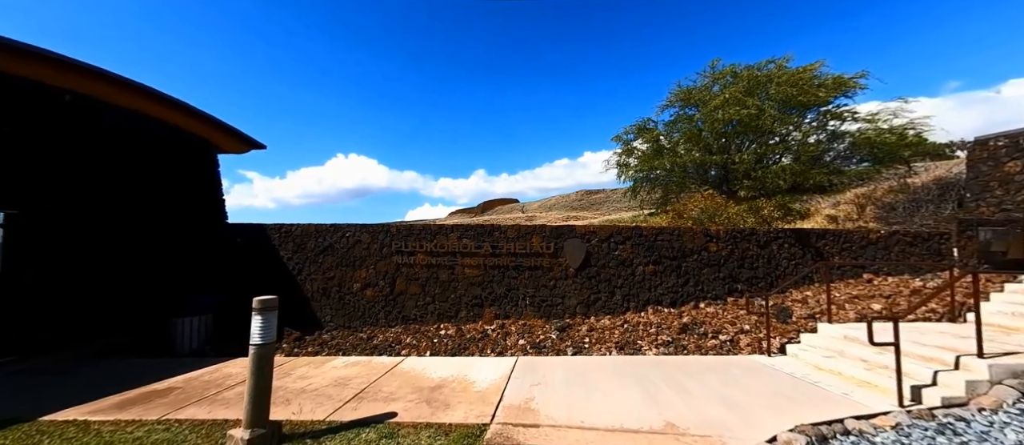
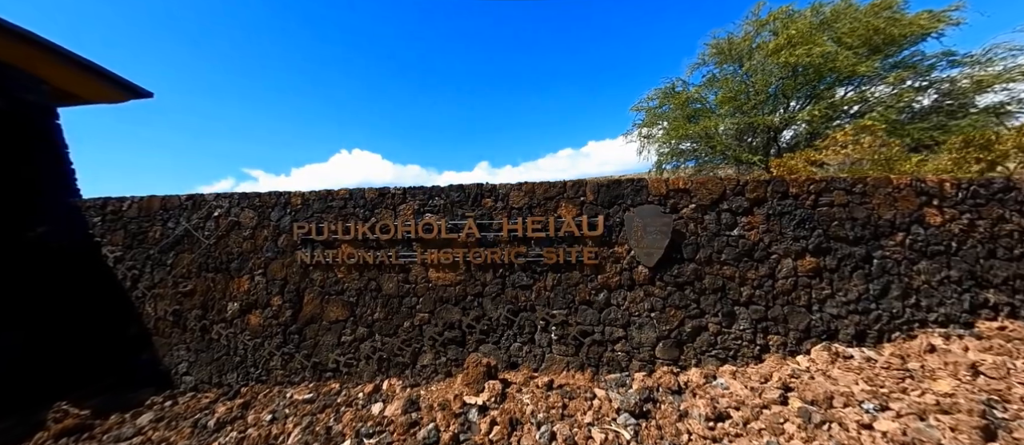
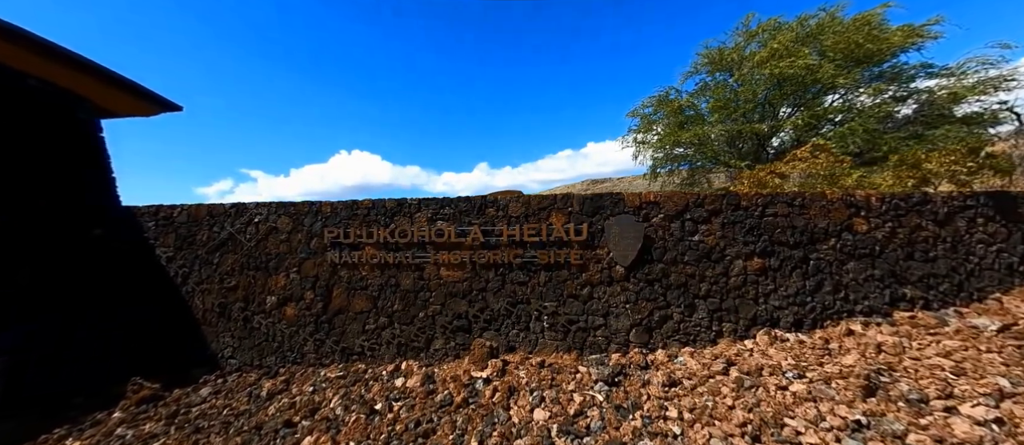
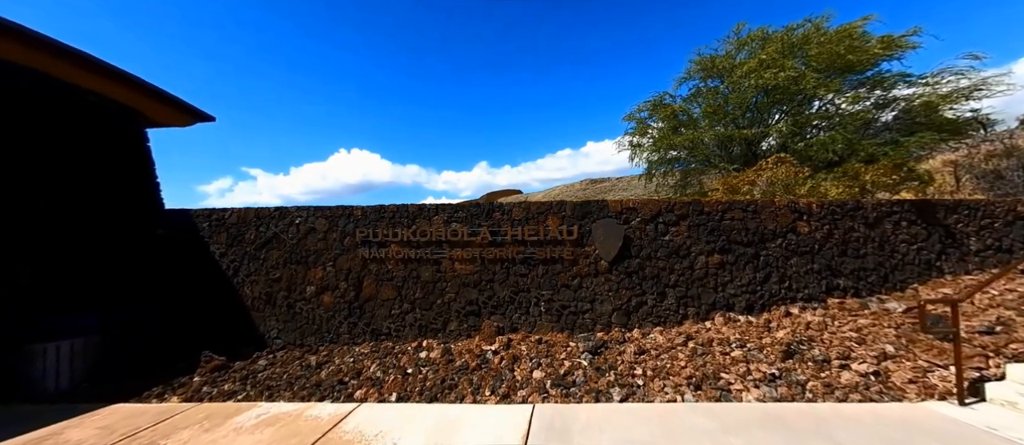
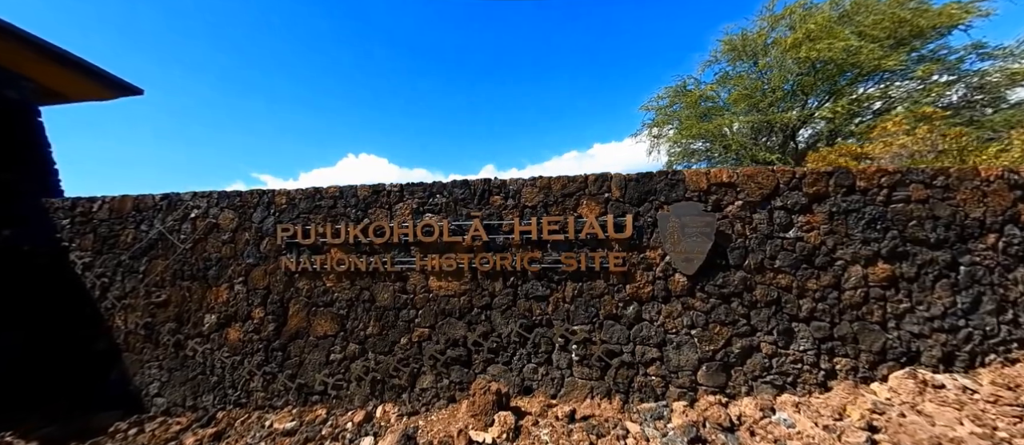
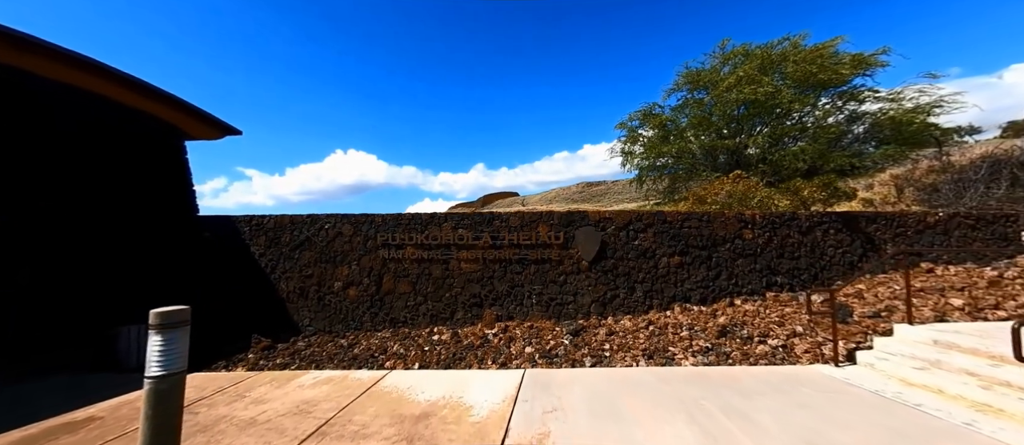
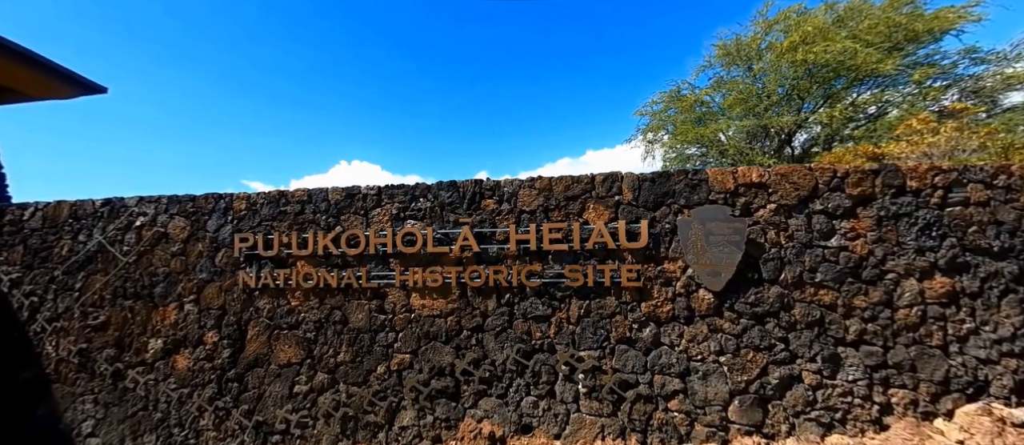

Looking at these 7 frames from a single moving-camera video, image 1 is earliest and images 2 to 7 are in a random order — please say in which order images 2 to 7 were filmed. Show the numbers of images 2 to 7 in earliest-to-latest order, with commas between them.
6, 4, 3, 2, 5, 7
